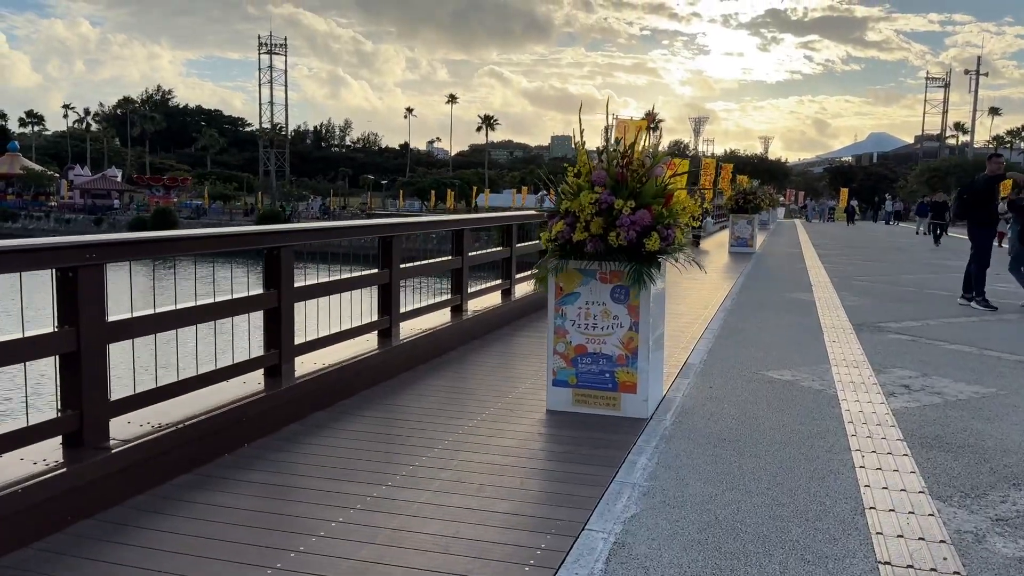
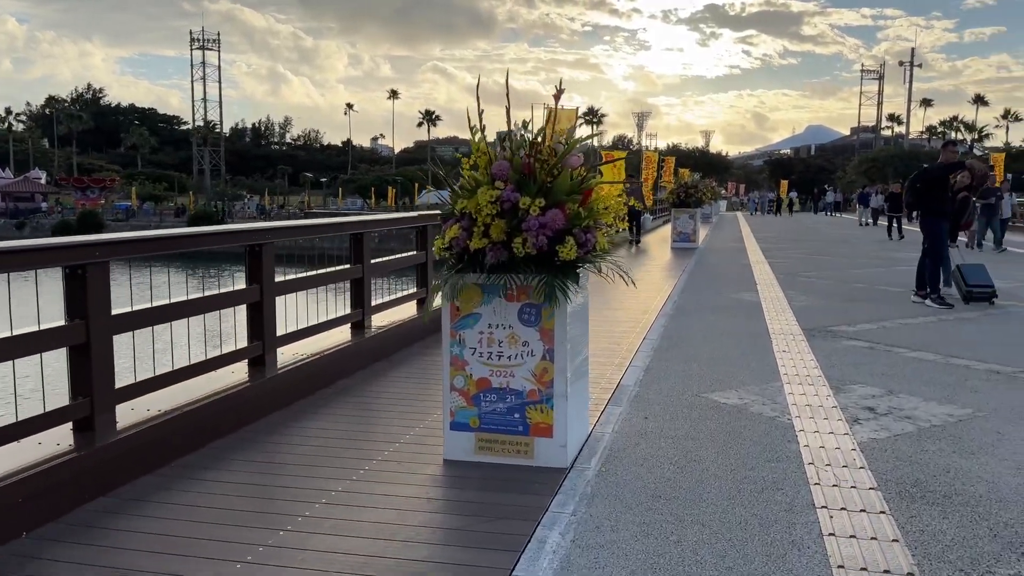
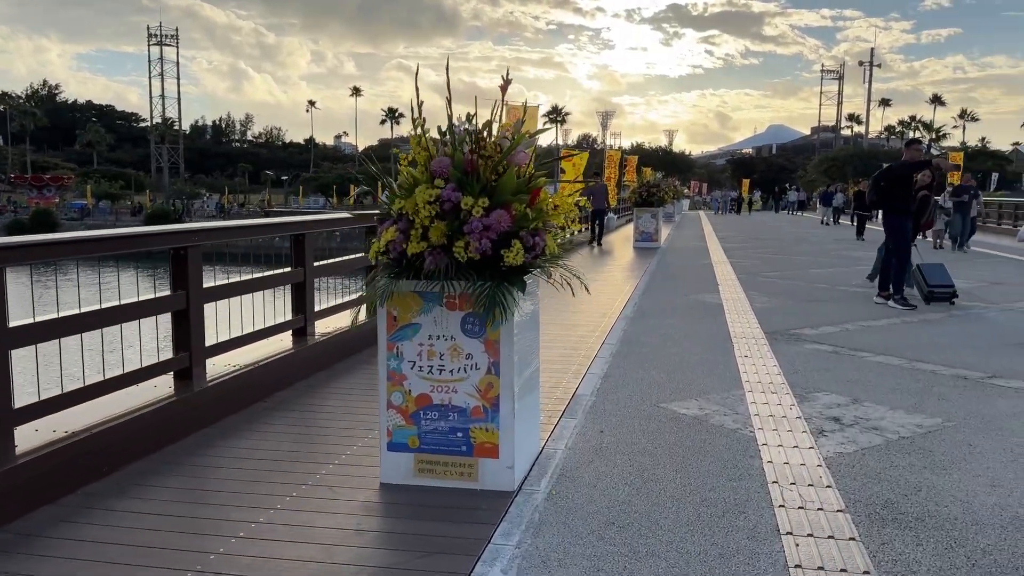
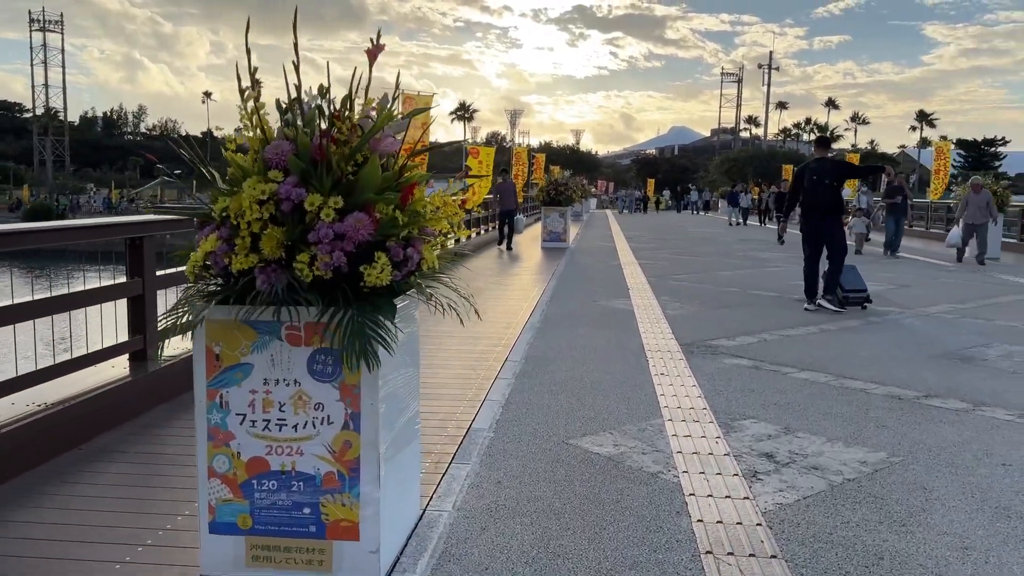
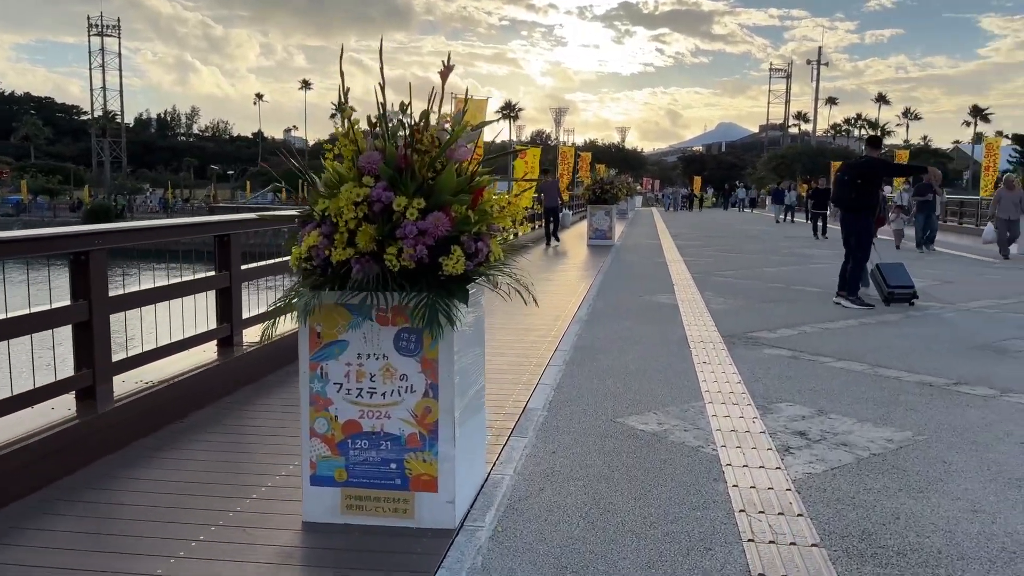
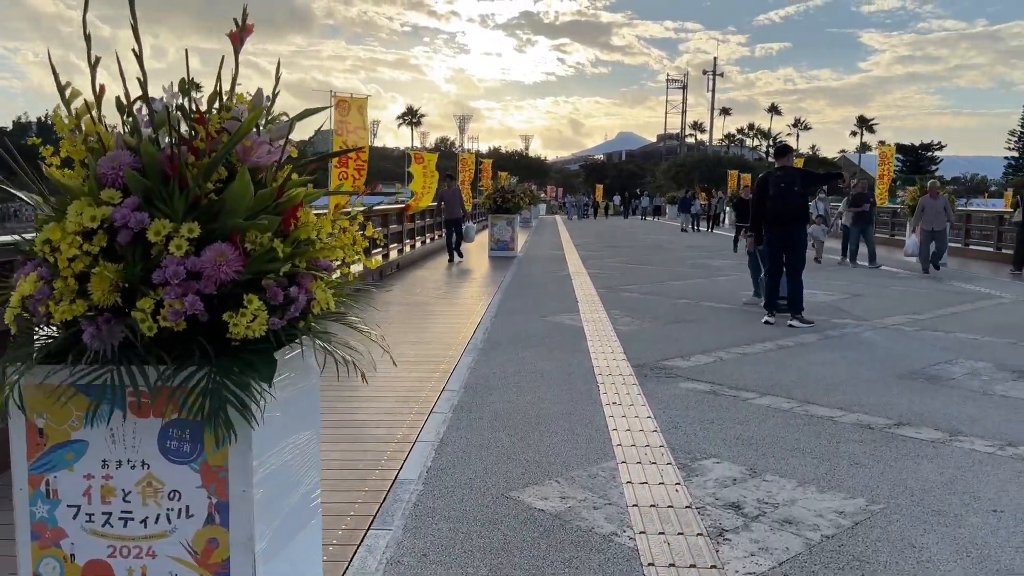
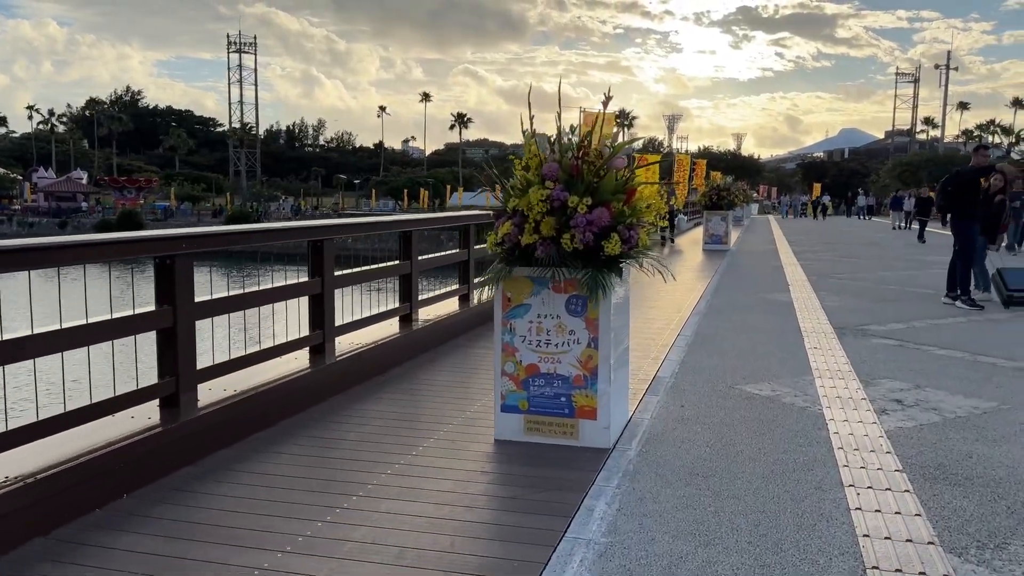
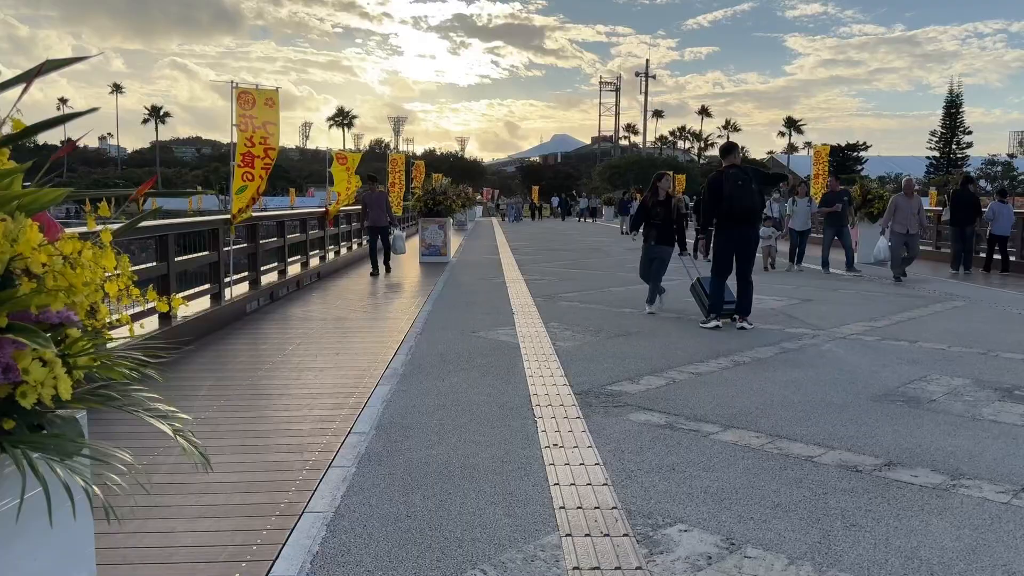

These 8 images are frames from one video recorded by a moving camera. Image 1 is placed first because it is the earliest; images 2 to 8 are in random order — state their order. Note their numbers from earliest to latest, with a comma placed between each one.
7, 2, 3, 5, 4, 6, 8
